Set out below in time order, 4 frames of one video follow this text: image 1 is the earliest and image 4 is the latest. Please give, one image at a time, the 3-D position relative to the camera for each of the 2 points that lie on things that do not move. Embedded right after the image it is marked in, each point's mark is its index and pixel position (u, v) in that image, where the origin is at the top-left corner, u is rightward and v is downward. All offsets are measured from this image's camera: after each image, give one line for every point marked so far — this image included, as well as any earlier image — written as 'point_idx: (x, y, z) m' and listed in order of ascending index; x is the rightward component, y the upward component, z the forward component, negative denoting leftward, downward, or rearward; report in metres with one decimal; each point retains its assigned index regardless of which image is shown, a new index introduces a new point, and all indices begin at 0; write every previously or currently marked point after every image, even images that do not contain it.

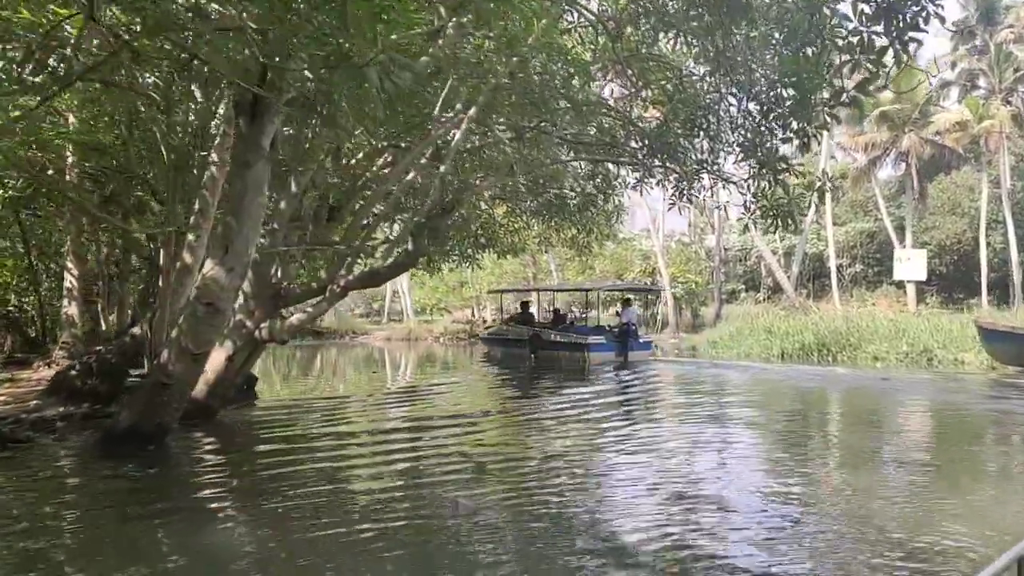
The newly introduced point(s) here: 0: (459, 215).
0: (-0.6, +0.9, +11.2) m
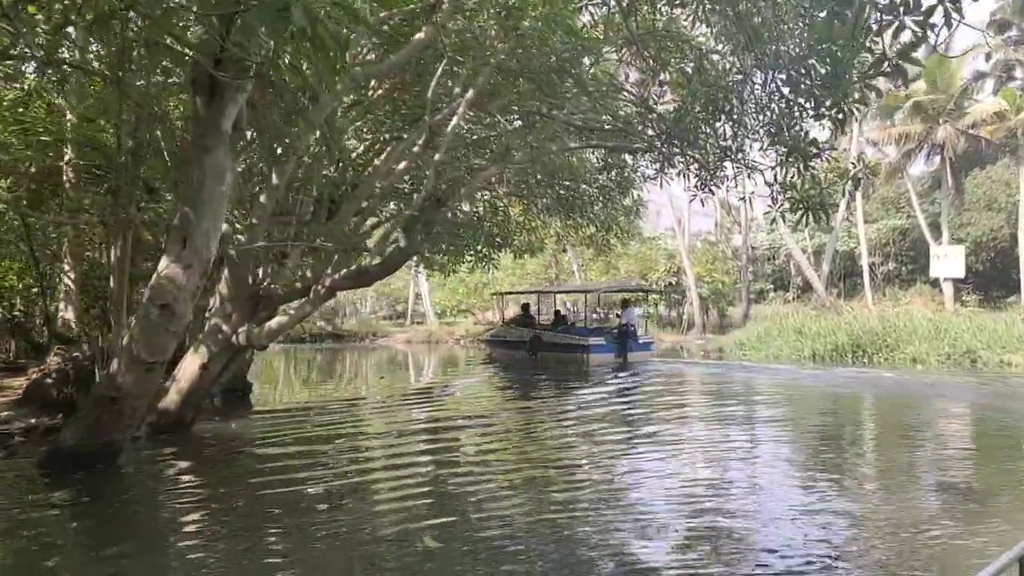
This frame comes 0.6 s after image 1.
0: (-0.5, +0.9, +10.4) m
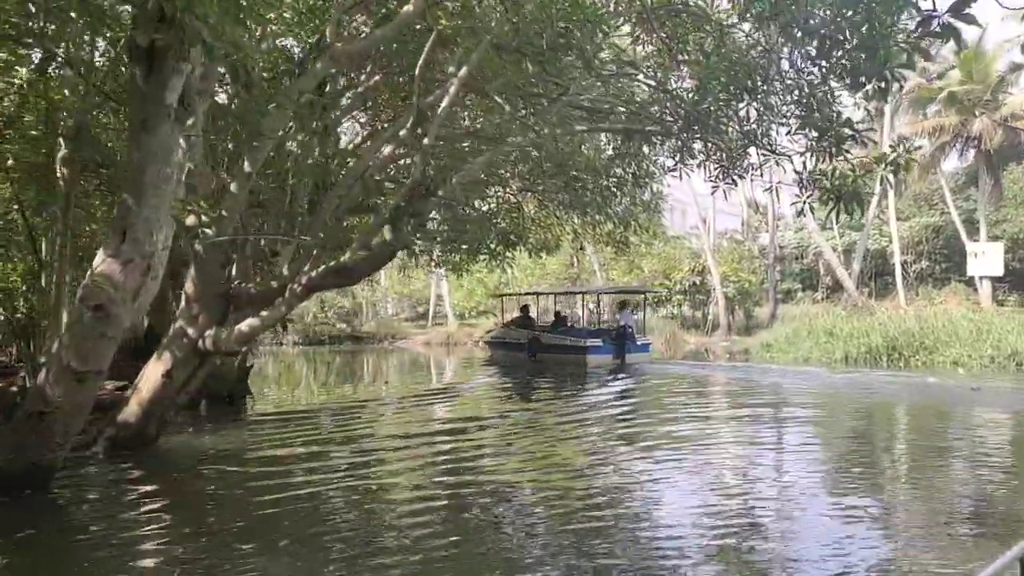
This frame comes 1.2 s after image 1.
0: (-0.5, +1.0, +9.7) m
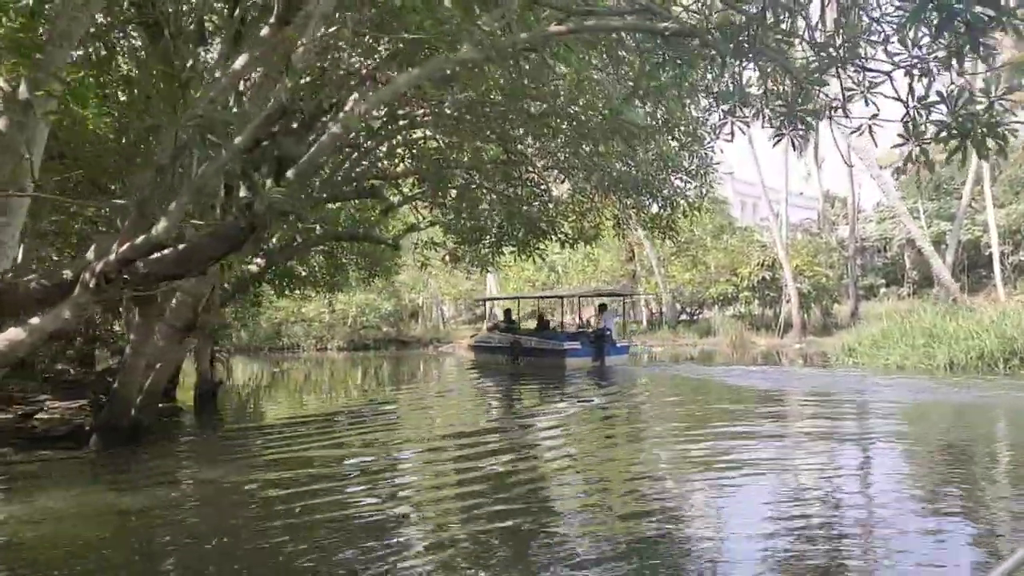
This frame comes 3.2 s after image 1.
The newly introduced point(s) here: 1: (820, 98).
0: (-0.6, +1.0, +7.1) m
1: (+2.5, +1.5, +6.9) m
